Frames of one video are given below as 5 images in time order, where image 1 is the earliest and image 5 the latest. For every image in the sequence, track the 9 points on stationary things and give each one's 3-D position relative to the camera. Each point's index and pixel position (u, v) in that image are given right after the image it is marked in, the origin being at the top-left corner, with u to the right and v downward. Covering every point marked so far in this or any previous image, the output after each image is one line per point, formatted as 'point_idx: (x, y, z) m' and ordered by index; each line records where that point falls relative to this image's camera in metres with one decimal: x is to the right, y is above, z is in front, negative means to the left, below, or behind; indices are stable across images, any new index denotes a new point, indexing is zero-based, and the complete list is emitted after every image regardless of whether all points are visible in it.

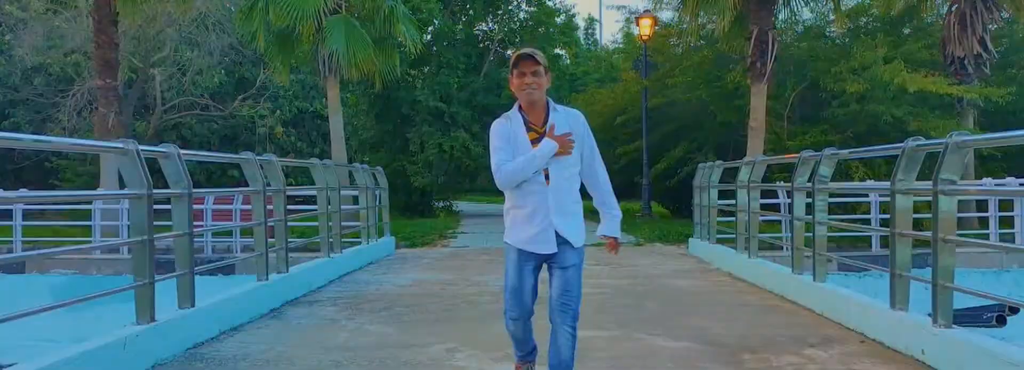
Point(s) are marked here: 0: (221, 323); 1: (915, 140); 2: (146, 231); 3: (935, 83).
0: (-1.8, -0.9, +5.2) m
1: (+2.2, +0.3, +4.5) m
2: (-1.9, -0.2, +4.4) m
3: (+7.0, +1.7, +13.6) m
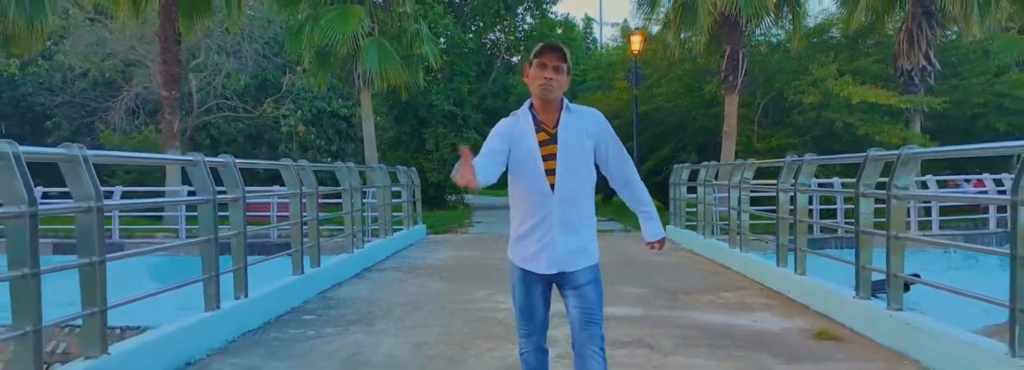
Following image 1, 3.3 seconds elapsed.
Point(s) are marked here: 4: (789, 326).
0: (-1.7, -0.9, +7.6) m
1: (+2.4, +0.2, +6.9) m
2: (-1.8, -0.3, +6.9) m
3: (+7.1, +1.8, +16.0) m
4: (+1.8, -0.9, +5.4) m
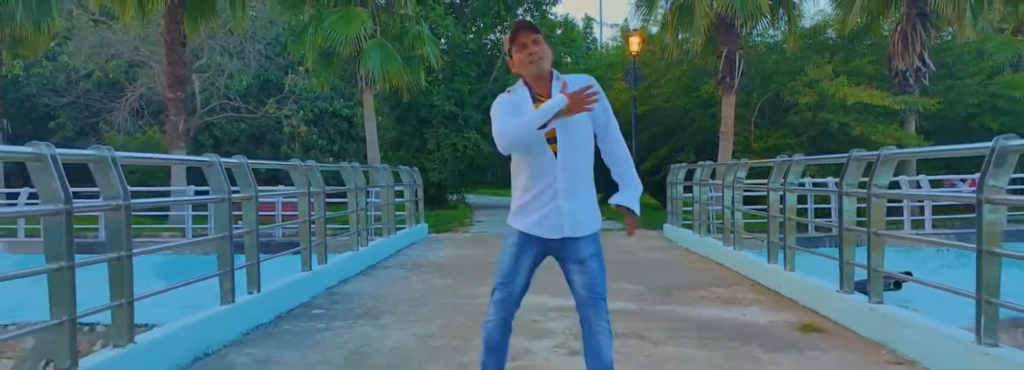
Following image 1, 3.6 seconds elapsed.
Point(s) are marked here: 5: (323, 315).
0: (-1.7, -0.9, +7.9) m
1: (+2.4, +0.3, +7.1) m
2: (-1.8, -0.3, +7.1) m
3: (+7.1, +1.8, +16.3) m
4: (+1.8, -0.9, +5.7) m
5: (-1.4, -1.0, +6.1) m
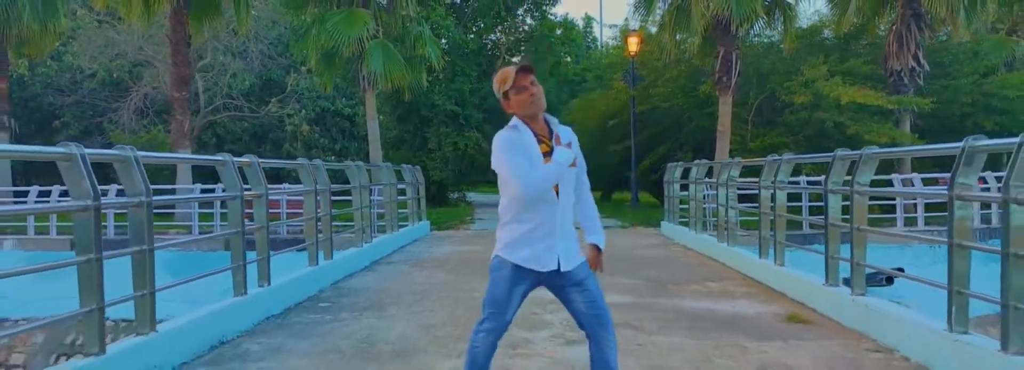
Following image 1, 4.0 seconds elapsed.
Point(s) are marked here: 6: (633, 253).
0: (-1.7, -0.9, +8.2) m
1: (+2.4, +0.3, +7.4) m
2: (-1.8, -0.2, +7.4) m
3: (+7.1, +1.8, +16.5) m
4: (+1.8, -0.9, +6.0) m
5: (-1.4, -1.0, +6.4) m
6: (+1.5, -0.9, +10.4) m
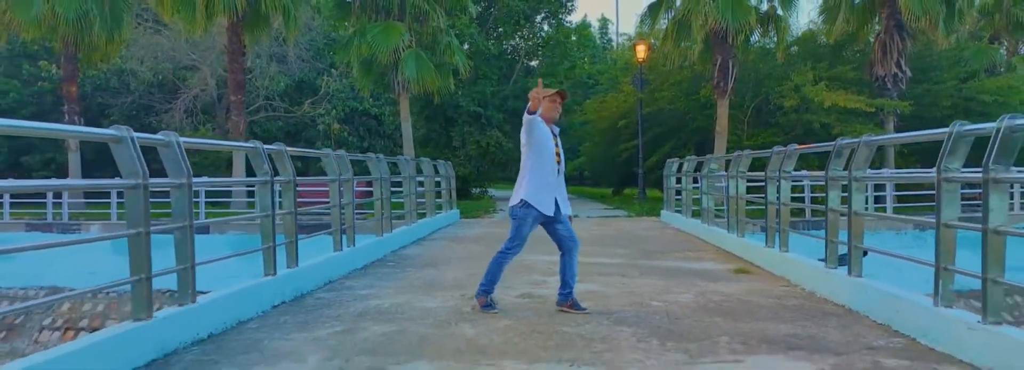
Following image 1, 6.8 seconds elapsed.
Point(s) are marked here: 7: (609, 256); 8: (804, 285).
0: (-1.4, -0.7, +10.3) m
1: (+2.6, +0.4, +9.4) m
2: (-1.5, -0.1, +9.5) m
3: (+7.6, +1.9, +18.4) m
4: (+2.1, -0.8, +8.0) m
5: (-1.2, -0.8, +8.5) m
6: (+1.8, -0.7, +12.5) m
7: (+1.1, -0.8, +9.1) m
8: (+2.3, -0.8, +6.5) m
